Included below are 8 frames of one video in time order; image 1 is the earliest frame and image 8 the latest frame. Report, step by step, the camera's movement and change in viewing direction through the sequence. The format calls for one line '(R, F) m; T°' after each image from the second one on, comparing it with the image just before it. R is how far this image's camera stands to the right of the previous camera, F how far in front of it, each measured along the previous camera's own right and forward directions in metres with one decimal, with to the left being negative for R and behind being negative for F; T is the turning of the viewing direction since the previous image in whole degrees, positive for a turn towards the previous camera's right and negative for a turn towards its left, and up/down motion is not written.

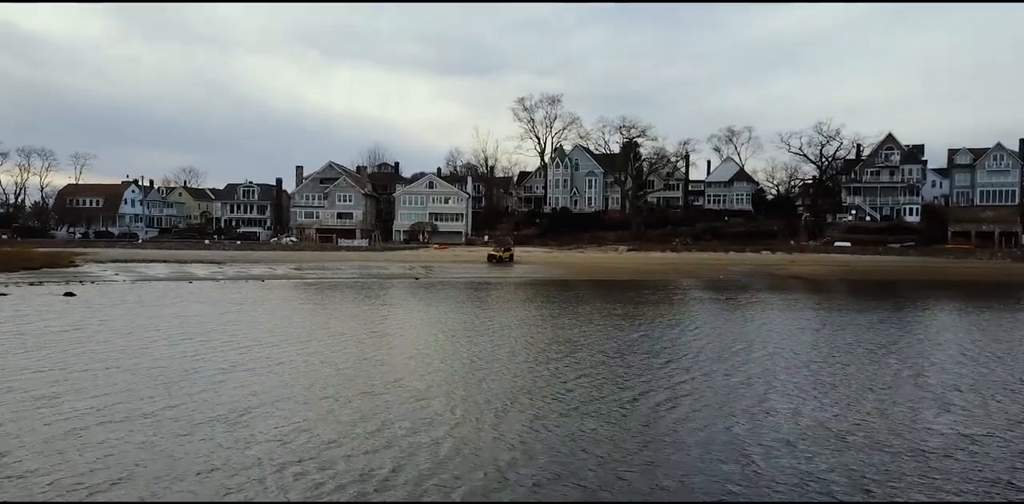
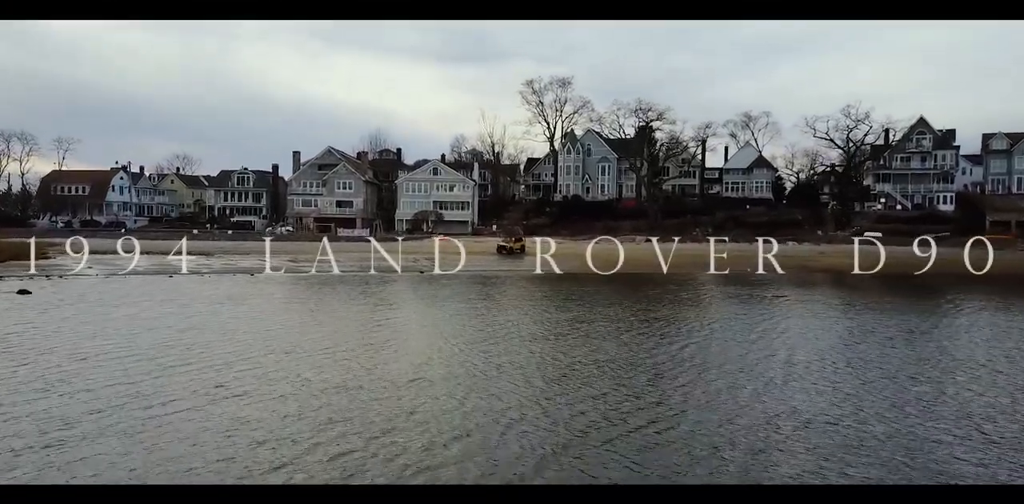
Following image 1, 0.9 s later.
(-0.2, +2.0) m; 0°
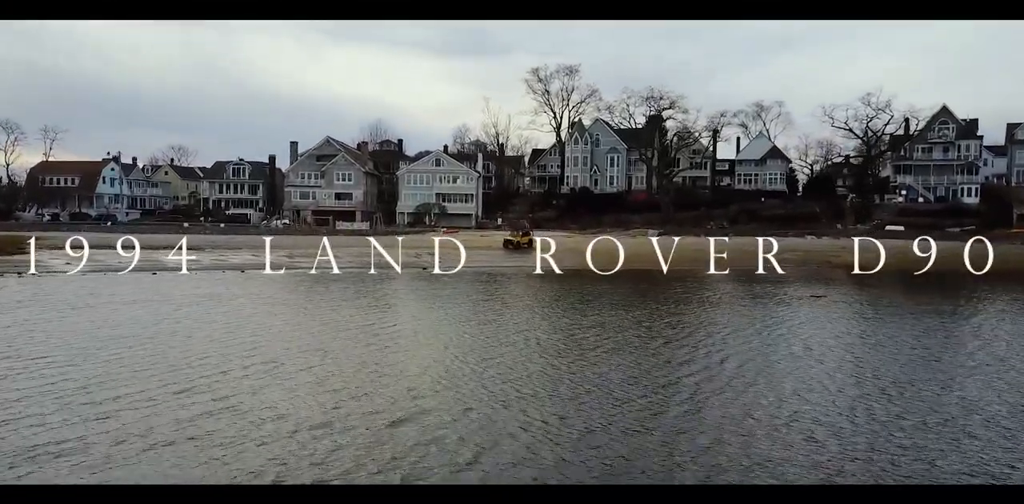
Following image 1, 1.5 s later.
(-0.1, +1.4) m; 0°
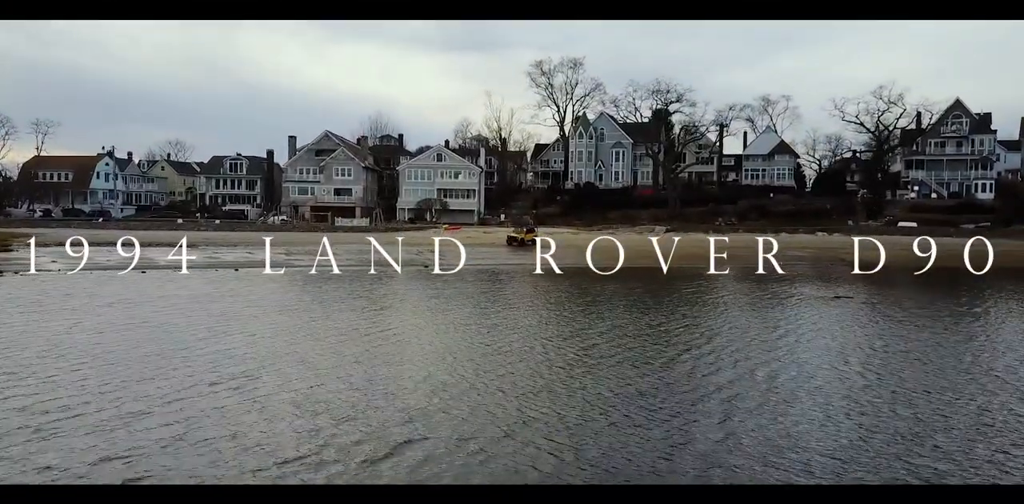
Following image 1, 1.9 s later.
(-0.1, +0.8) m; 0°
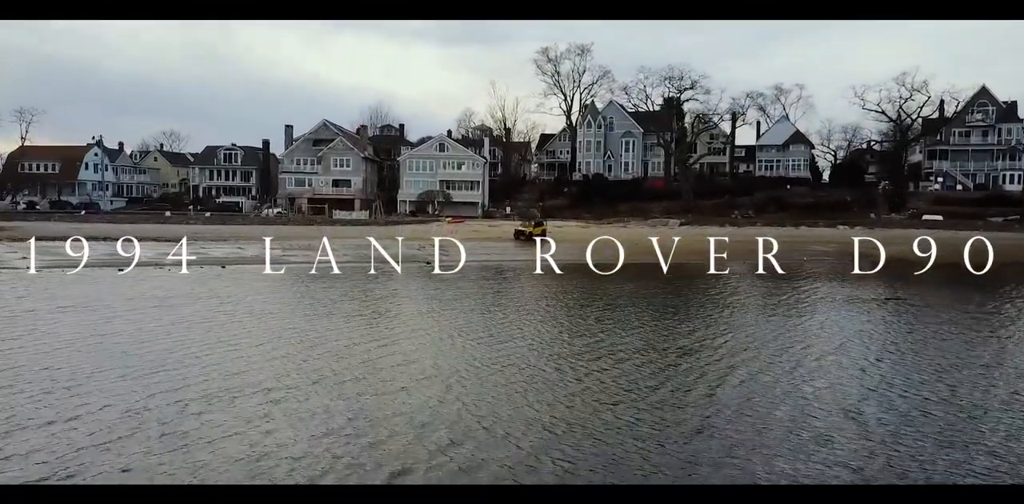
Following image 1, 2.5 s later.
(-0.2, +1.4) m; 0°
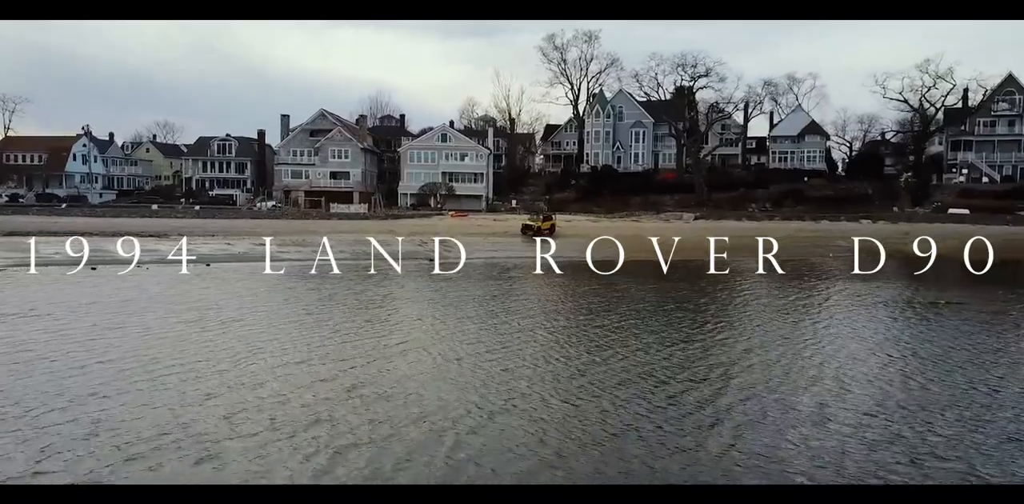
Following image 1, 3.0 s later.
(-0.2, +1.3) m; 0°
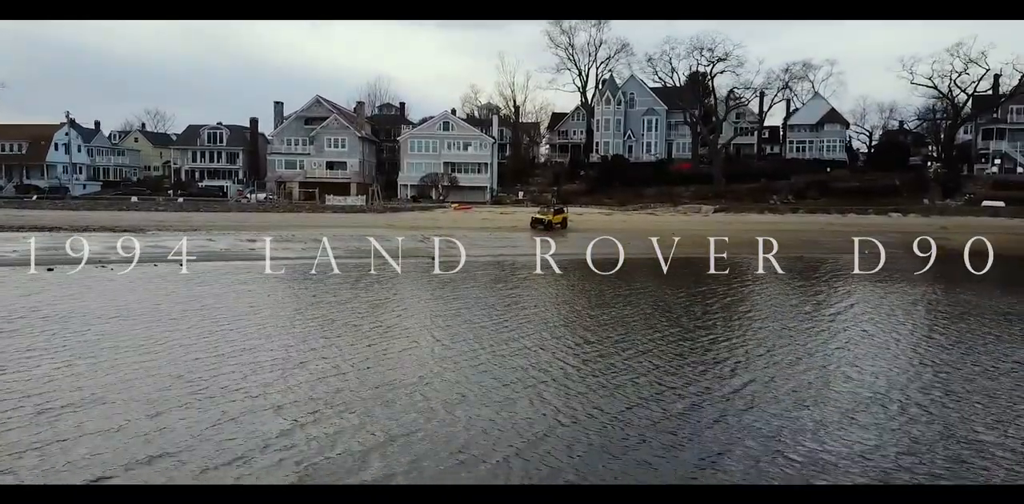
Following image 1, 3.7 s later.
(-0.2, +1.6) m; 0°
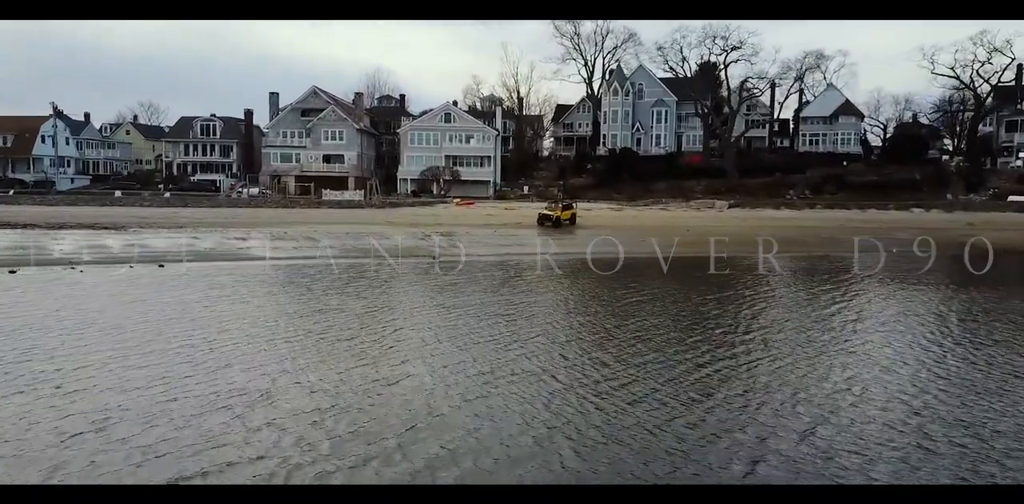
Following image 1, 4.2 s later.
(-0.1, +1.1) m; 0°
